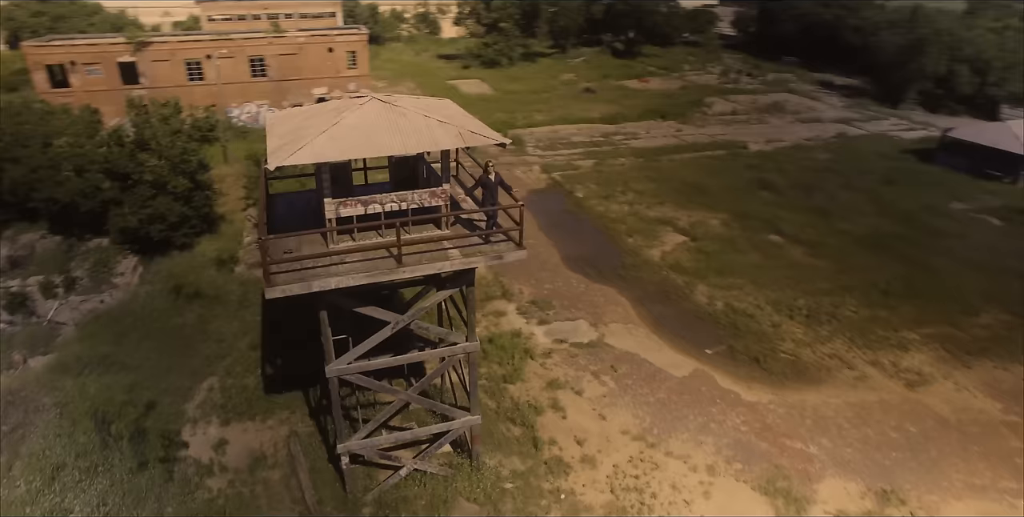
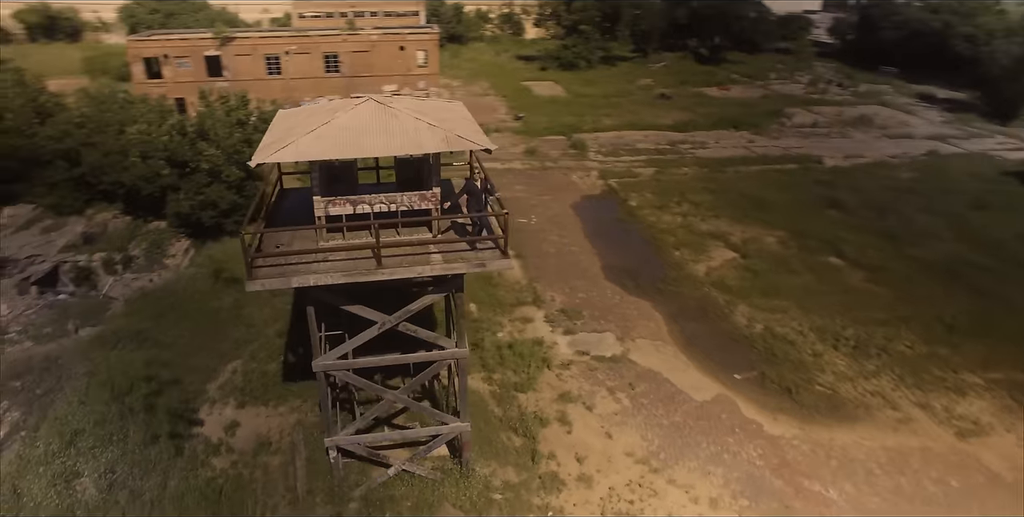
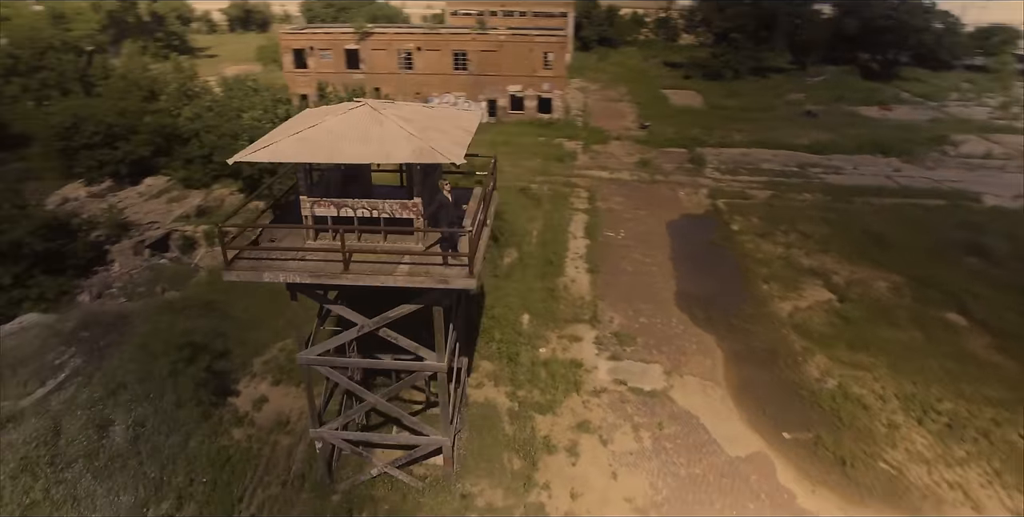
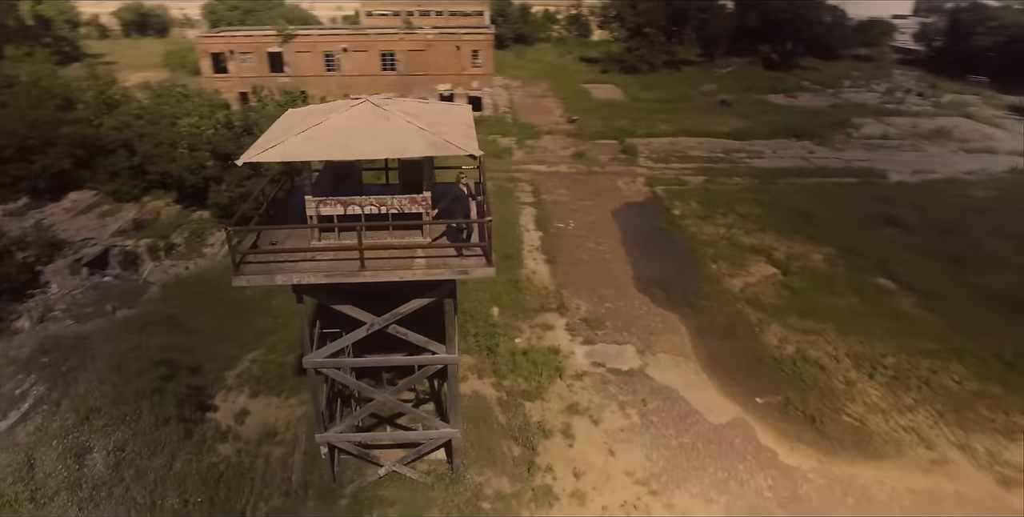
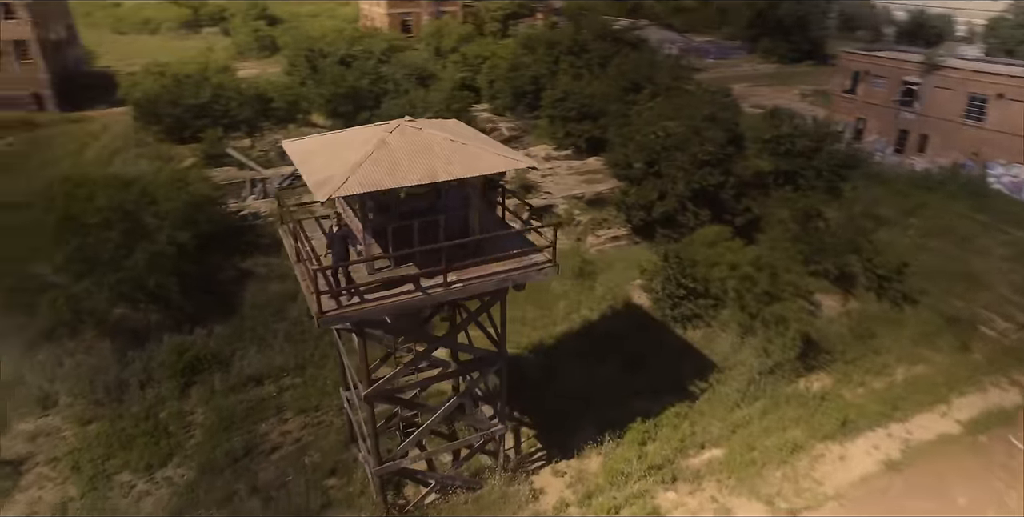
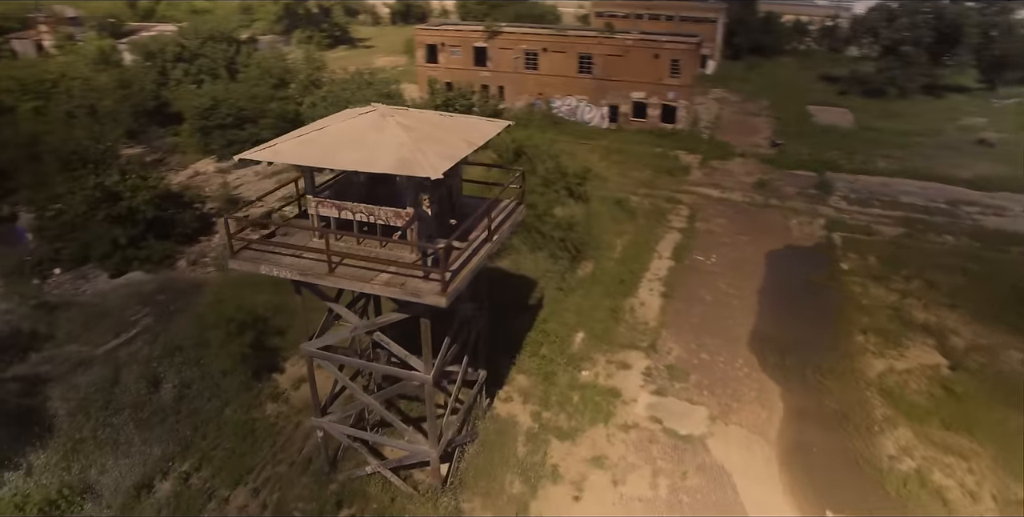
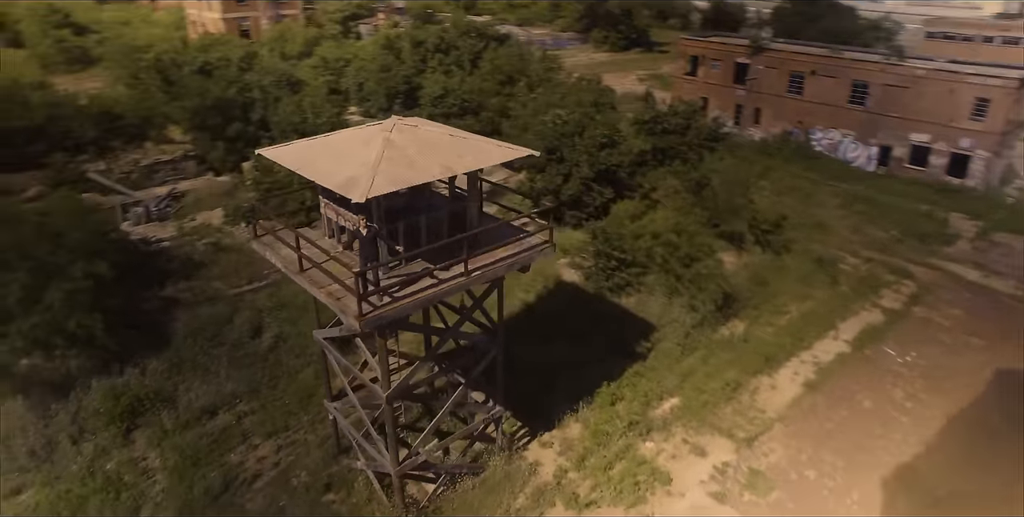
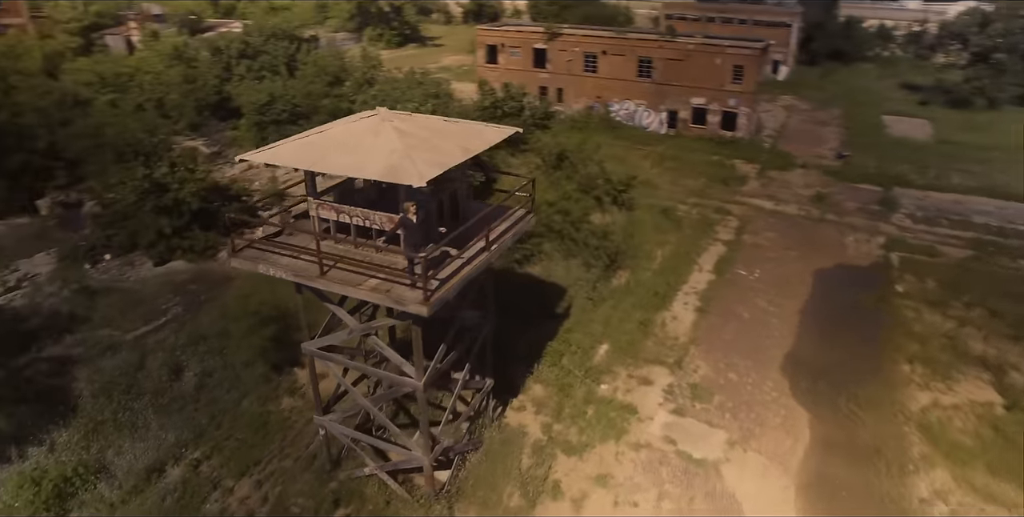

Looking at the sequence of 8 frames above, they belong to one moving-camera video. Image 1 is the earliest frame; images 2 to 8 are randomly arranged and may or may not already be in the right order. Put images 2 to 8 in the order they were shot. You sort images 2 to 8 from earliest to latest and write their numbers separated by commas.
2, 4, 3, 6, 8, 7, 5
